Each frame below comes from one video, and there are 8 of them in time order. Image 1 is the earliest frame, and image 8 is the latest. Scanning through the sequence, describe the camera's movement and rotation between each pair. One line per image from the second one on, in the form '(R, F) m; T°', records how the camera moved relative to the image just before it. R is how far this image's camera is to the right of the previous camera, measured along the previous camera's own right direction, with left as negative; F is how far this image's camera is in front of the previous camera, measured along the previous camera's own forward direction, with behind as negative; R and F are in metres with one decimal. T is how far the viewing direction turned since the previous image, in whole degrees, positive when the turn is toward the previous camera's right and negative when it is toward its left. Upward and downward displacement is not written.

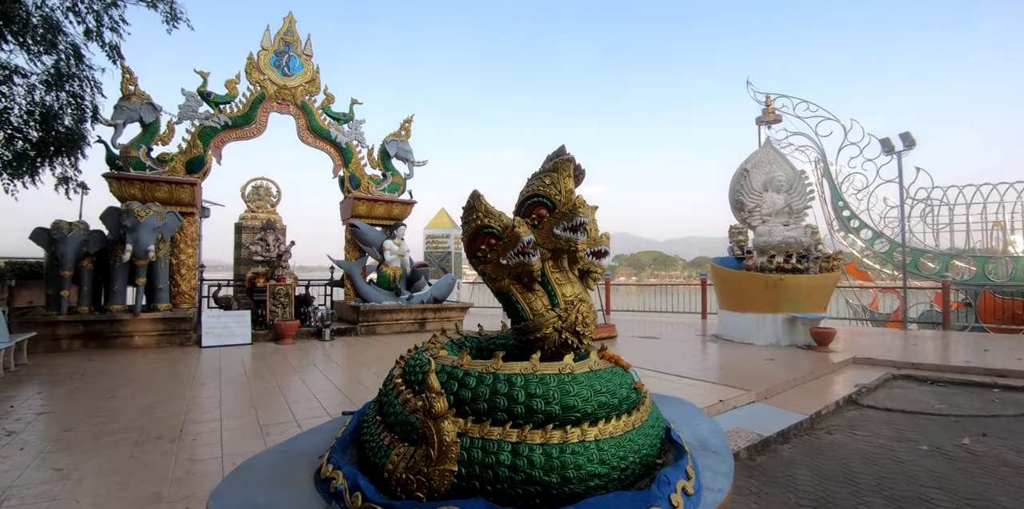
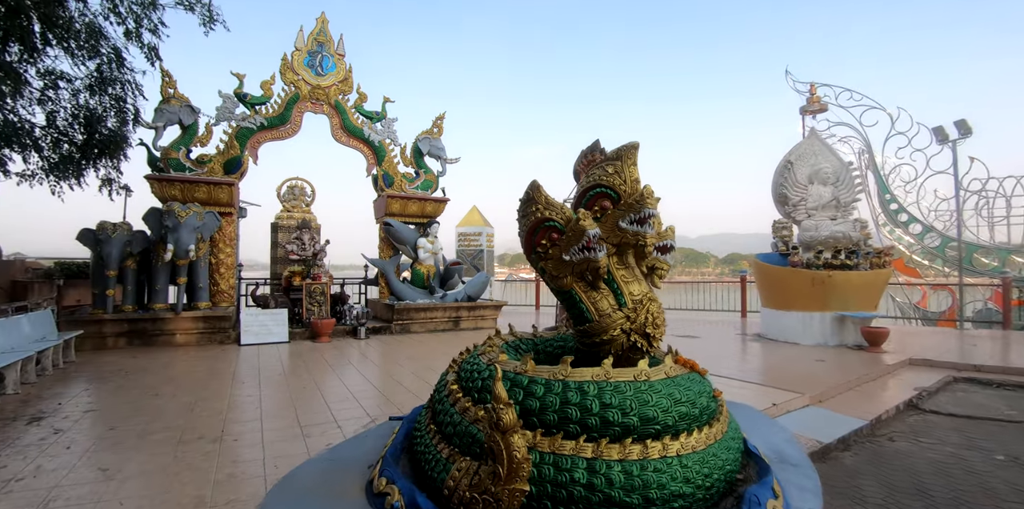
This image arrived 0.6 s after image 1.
(-0.1, +0.2) m; -3°
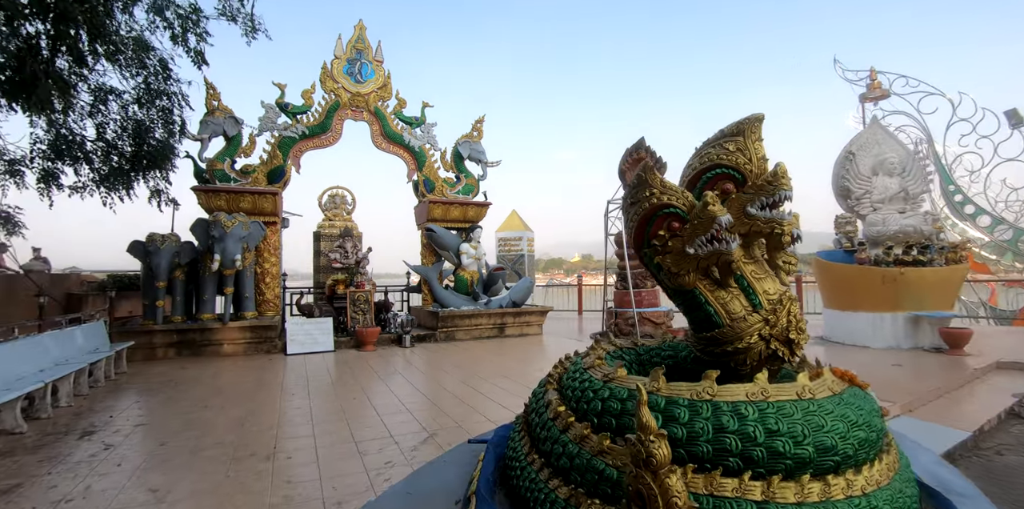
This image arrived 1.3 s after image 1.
(-0.2, +0.3) m; -4°
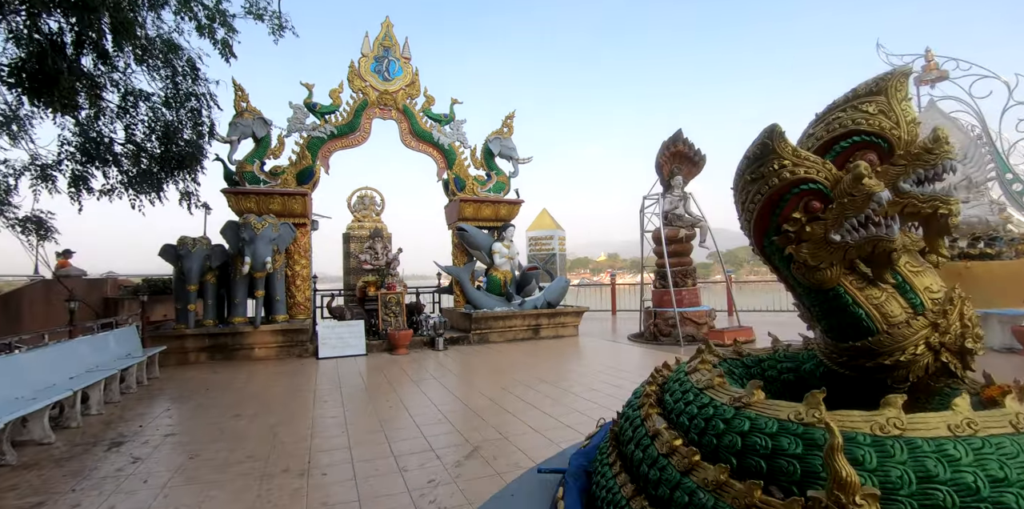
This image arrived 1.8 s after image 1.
(-0.2, +0.3) m; -3°
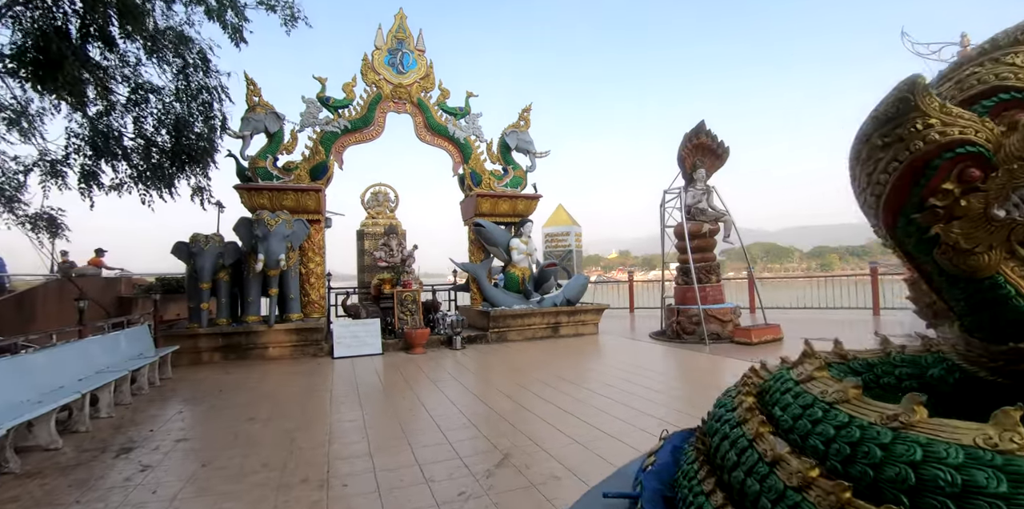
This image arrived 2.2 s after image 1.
(-0.1, +0.2) m; -1°
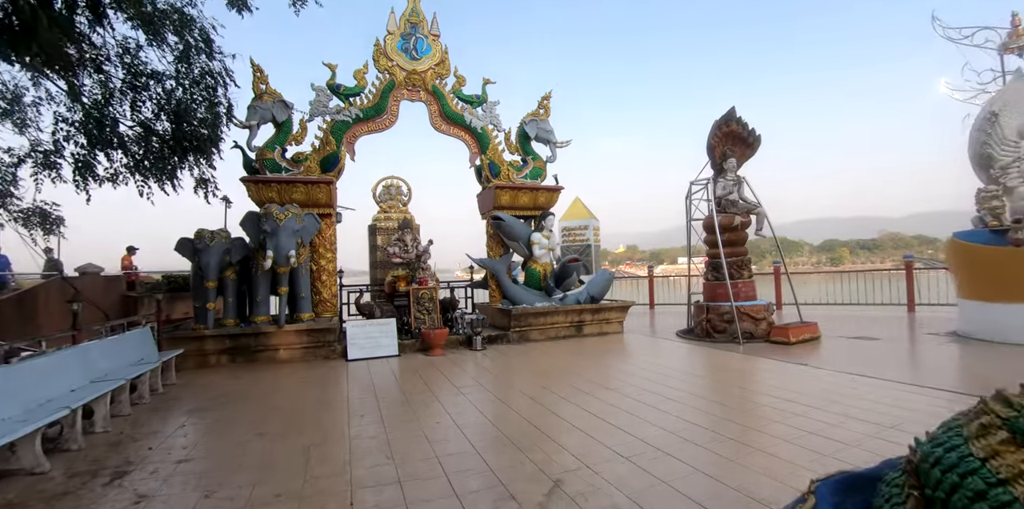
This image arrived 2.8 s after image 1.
(-0.2, +0.4) m; -1°
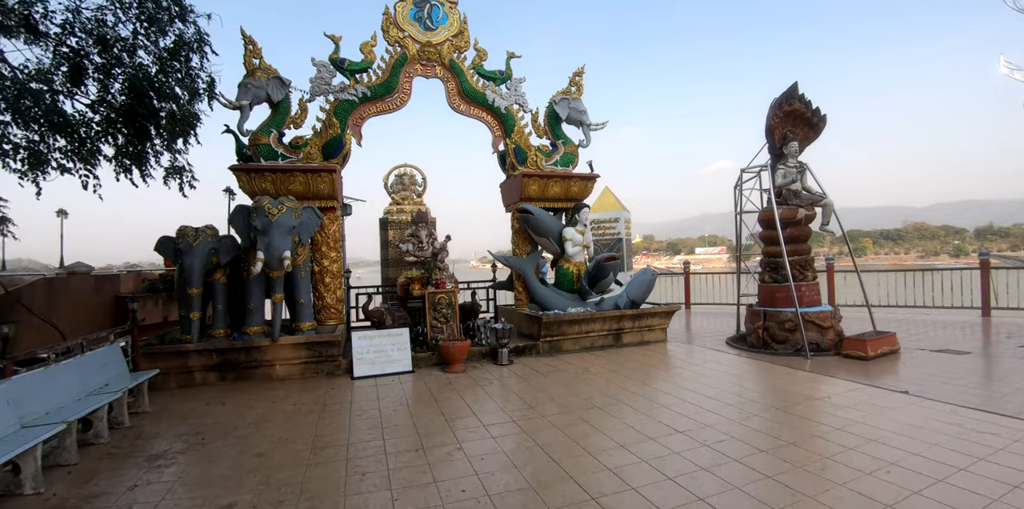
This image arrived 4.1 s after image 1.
(-0.2, +0.9) m; -2°
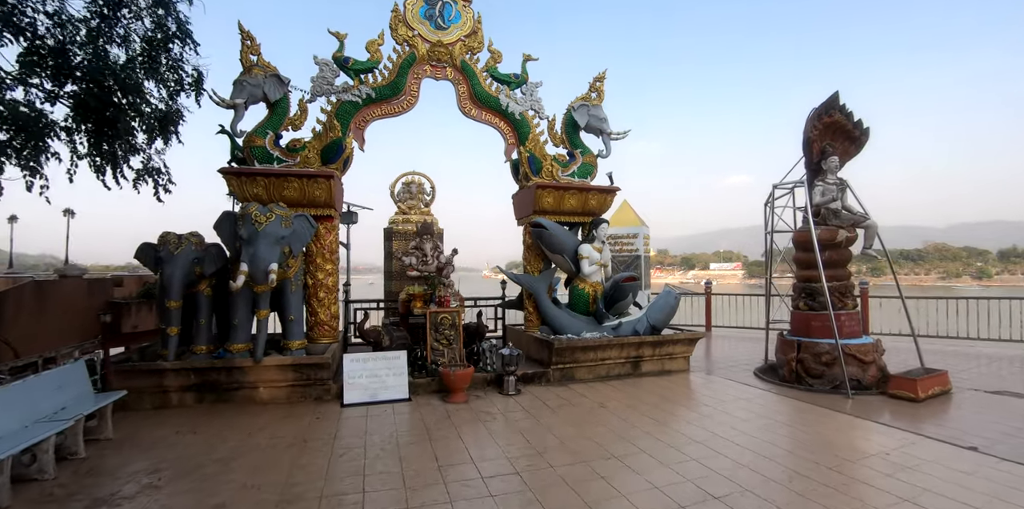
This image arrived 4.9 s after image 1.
(0.0, +0.5) m; -2°
